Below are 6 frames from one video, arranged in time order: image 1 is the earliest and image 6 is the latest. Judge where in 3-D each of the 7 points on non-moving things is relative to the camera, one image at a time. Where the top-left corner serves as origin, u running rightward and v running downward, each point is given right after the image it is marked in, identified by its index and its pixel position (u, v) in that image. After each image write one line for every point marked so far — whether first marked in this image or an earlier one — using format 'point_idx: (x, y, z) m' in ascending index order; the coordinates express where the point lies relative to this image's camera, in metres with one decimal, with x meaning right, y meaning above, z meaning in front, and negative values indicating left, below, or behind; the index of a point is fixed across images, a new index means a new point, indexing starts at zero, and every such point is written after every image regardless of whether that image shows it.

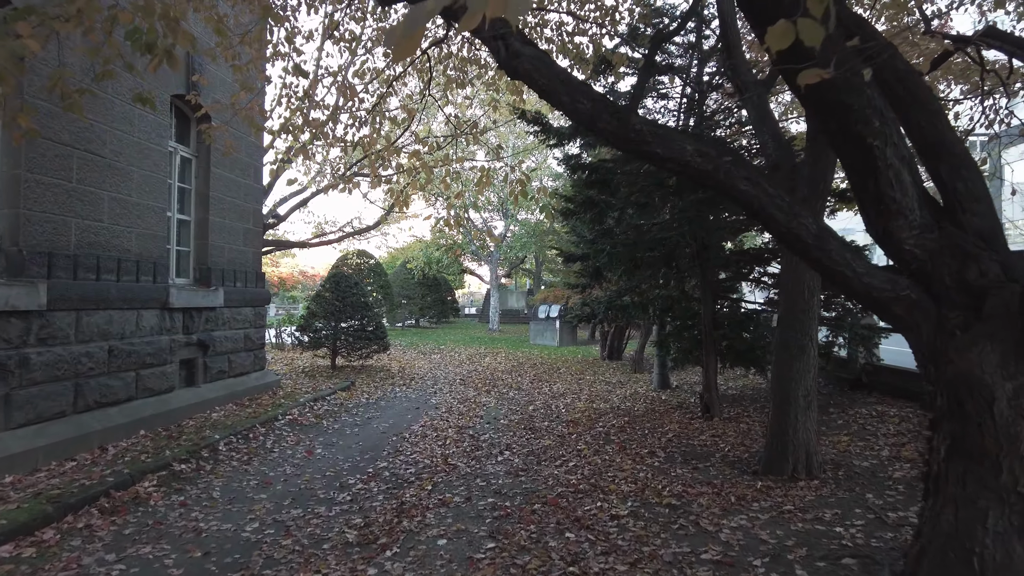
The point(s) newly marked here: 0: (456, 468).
0: (-0.5, -1.7, +5.9) m
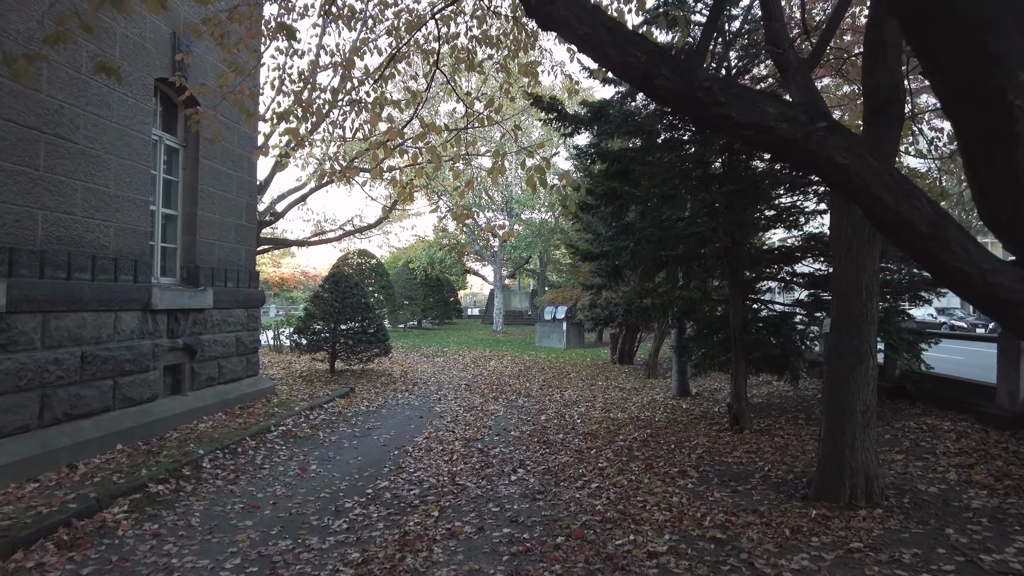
0: (-0.4, -1.7, +5.3) m
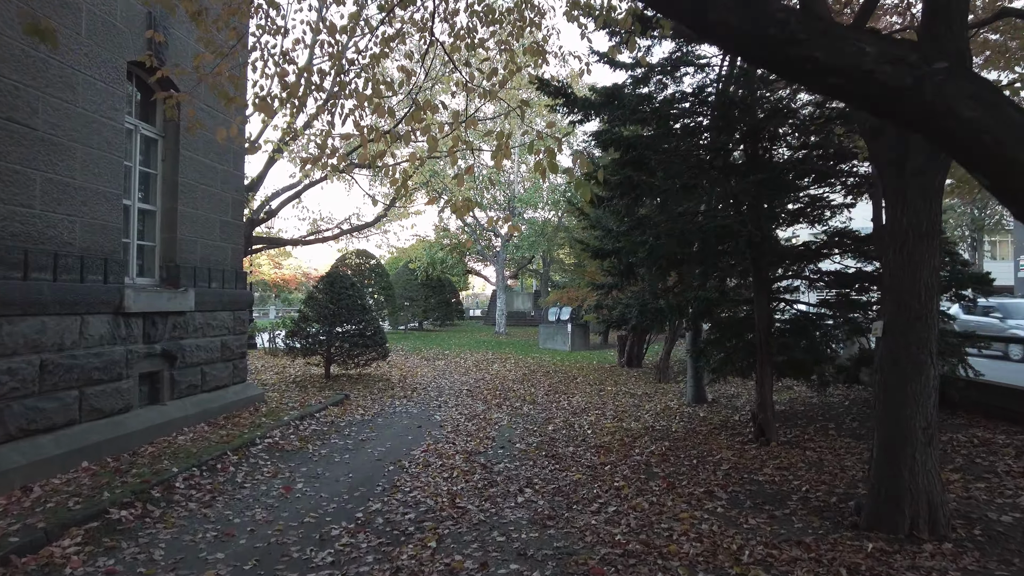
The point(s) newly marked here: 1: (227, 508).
0: (-0.3, -1.7, +4.8) m
1: (-2.2, -1.7, +4.9) m
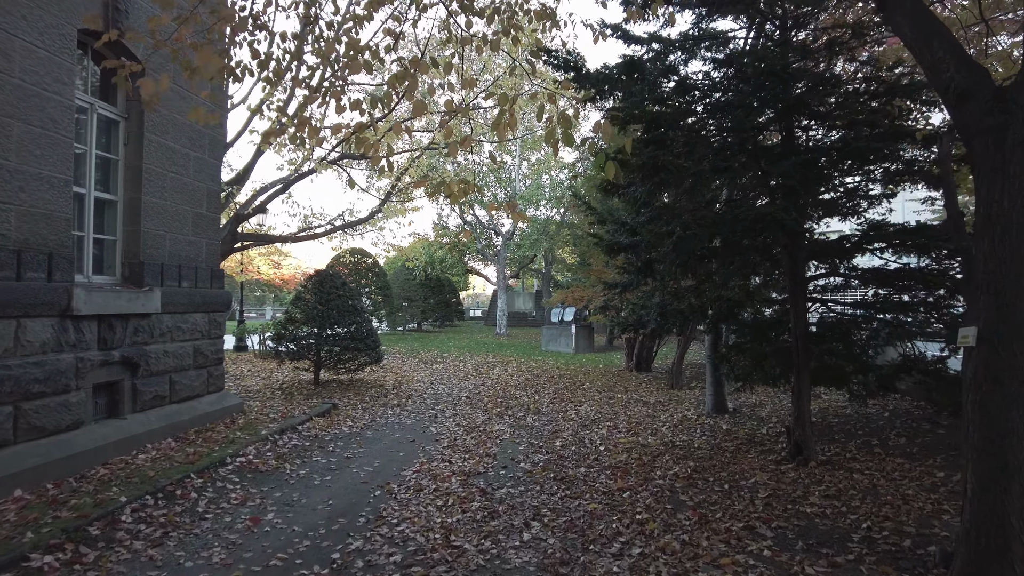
0: (-0.3, -1.7, +4.0) m
1: (-2.2, -1.7, +4.1) m
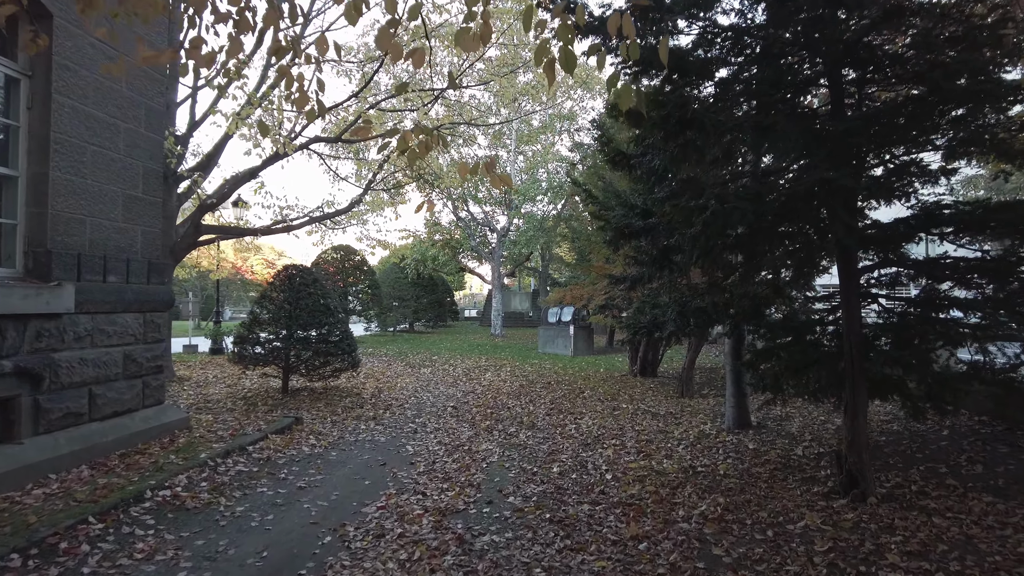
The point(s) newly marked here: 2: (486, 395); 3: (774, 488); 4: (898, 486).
0: (-0.4, -1.7, +2.9) m
1: (-2.3, -1.7, +3.0) m
2: (-0.4, -1.7, +10.1) m
3: (+2.1, -1.6, +4.9) m
4: (+2.9, -1.5, +4.6) m
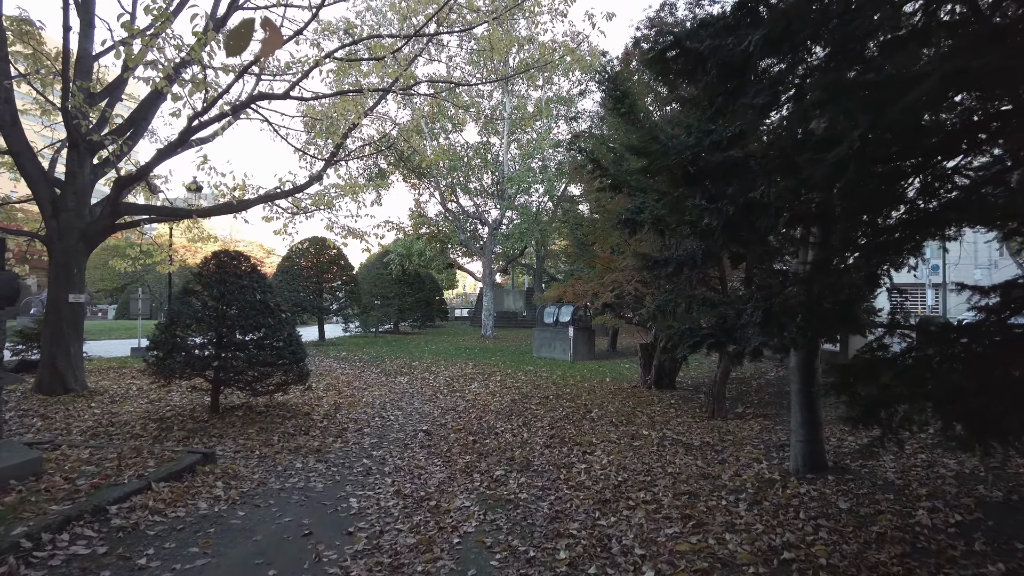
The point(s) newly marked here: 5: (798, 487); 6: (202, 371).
0: (-0.5, -1.6, +0.9) m
1: (-2.4, -1.6, +1.0) m
2: (-0.6, -1.6, +8.1) m
3: (+2.0, -1.5, +3.0) m
4: (+2.8, -1.4, +2.7) m
5: (+2.2, -1.5, +4.8) m
6: (-3.7, -1.0, +7.5) m
